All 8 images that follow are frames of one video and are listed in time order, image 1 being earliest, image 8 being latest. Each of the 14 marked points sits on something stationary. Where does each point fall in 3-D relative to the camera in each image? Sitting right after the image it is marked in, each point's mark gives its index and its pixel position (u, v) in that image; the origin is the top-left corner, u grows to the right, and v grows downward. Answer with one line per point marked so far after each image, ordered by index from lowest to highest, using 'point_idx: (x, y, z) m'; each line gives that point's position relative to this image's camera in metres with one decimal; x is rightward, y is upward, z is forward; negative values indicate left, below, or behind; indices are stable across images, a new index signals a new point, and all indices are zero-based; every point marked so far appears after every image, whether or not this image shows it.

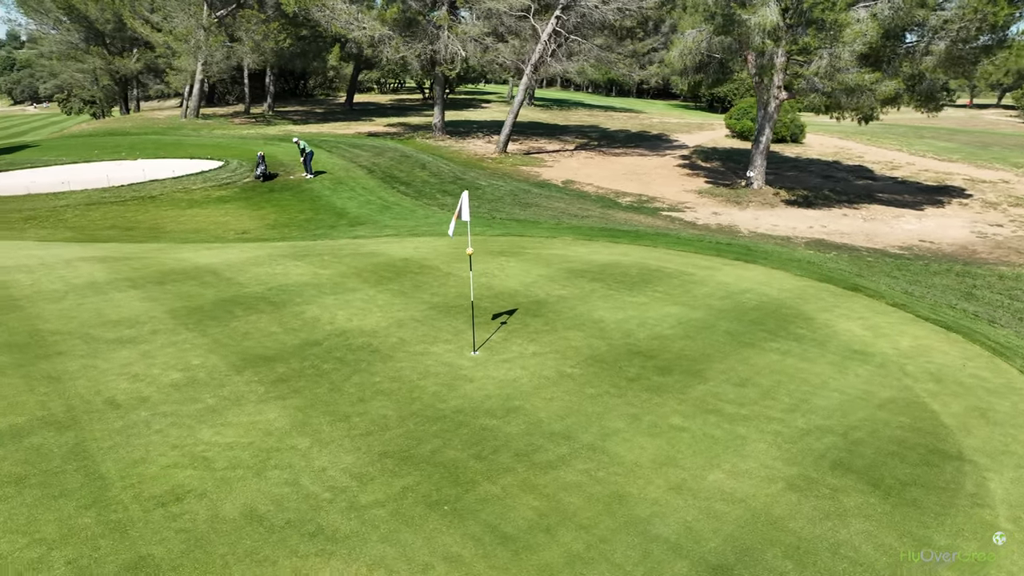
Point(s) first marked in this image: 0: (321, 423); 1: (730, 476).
0: (-1.9, -1.3, +7.0) m
1: (+1.8, -1.6, +6.0) m
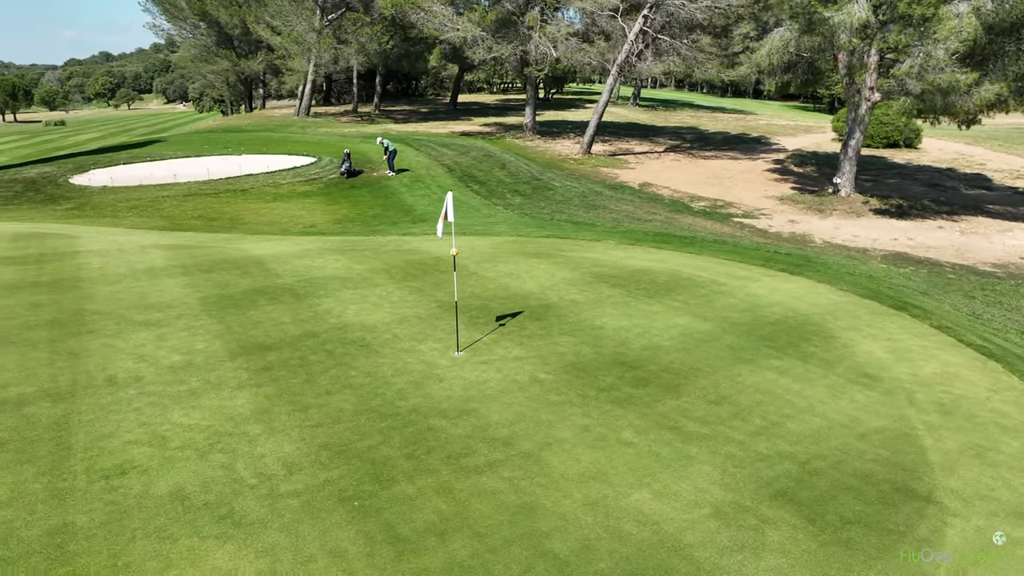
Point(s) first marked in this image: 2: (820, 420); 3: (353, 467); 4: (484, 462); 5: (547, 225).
0: (-2.4, -1.3, +7.3) m
1: (+1.1, -1.7, +5.8) m
2: (+3.1, -1.3, +7.2) m
3: (-1.4, -1.6, +6.2) m
4: (-0.3, -1.5, +6.3) m
5: (+0.9, +1.7, +19.5) m
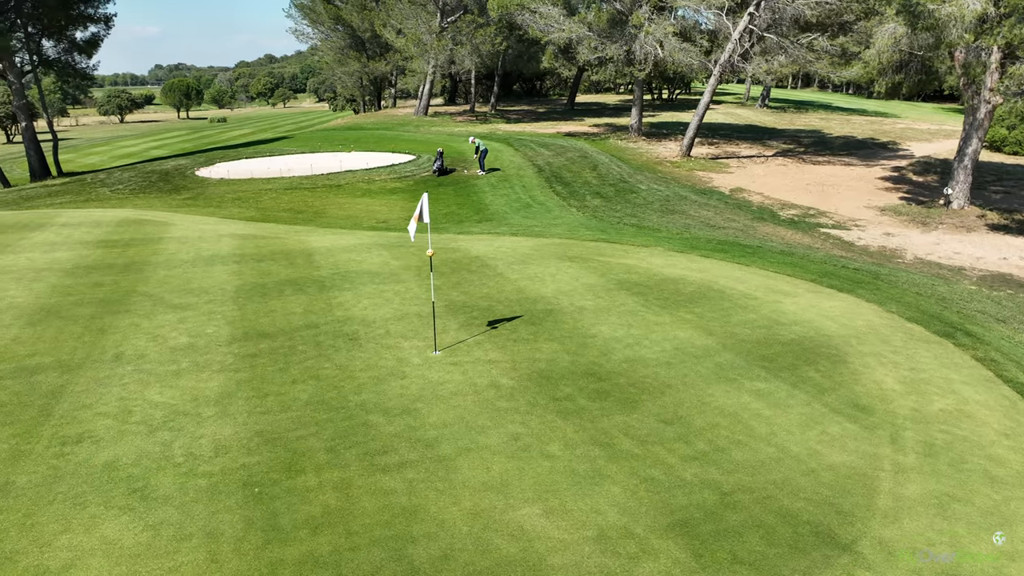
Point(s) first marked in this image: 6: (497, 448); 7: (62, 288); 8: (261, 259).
0: (-3.0, -1.2, +7.7) m
1: (+0.2, -1.8, +5.6) m
2: (+2.4, -1.5, +6.6) m
3: (-2.2, -1.5, +6.5) m
4: (-1.0, -1.6, +6.3) m
5: (+2.6, +1.6, +19.1) m
6: (-0.2, -1.5, +6.6) m
7: (-7.9, 0.0, +12.4) m
8: (-5.2, +0.6, +14.6) m
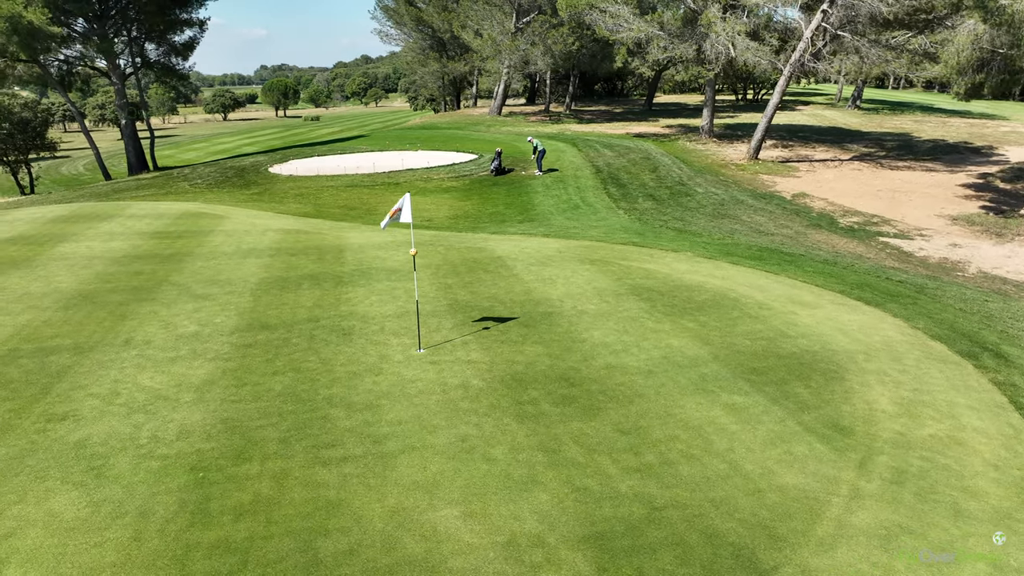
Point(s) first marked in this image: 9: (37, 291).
0: (-3.3, -1.1, +8.1) m
1: (-0.4, -1.8, +5.6) m
2: (+1.9, -1.6, +6.4) m
3: (-2.7, -1.5, +6.7) m
4: (-1.6, -1.5, +6.5) m
5: (+3.6, +1.5, +18.7) m
6: (-0.7, -1.5, +6.6) m
7: (-7.6, +0.2, +13.2) m
8: (-4.7, +0.7, +15.2) m
9: (-8.2, -0.1, +12.2) m
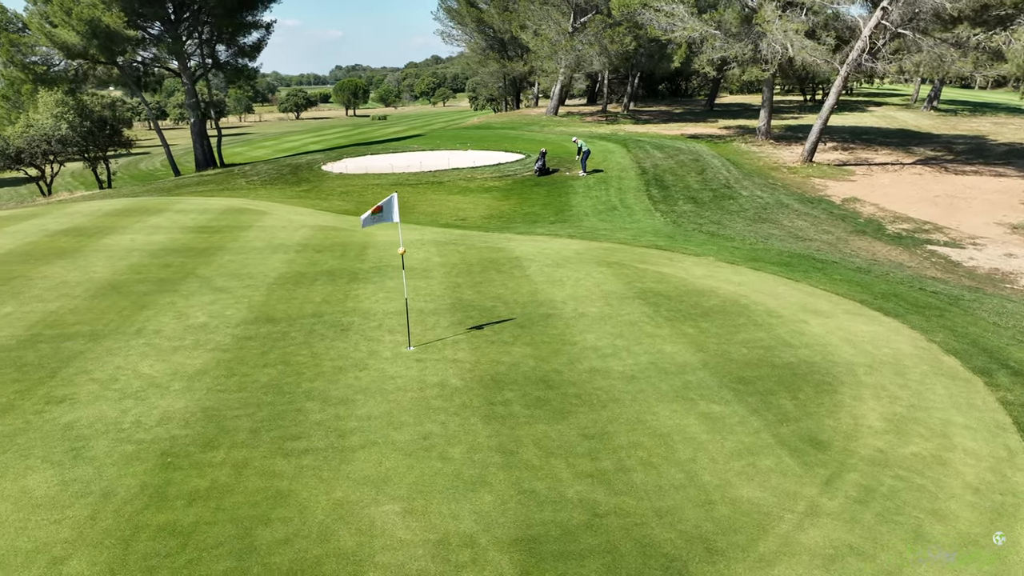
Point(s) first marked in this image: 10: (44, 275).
0: (-3.6, -1.0, +8.4) m
1: (-0.9, -1.8, +5.6) m
2: (+1.5, -1.7, +6.2) m
3: (-3.1, -1.4, +7.0) m
4: (-2.0, -1.5, +6.6) m
5: (+4.3, +1.4, +18.4) m
6: (-1.1, -1.5, +6.7) m
7: (-7.4, +0.4, +13.9) m
8: (-4.2, +0.8, +15.6) m
9: (-8.0, +0.1, +12.9) m
10: (-8.7, +0.2, +13.2) m
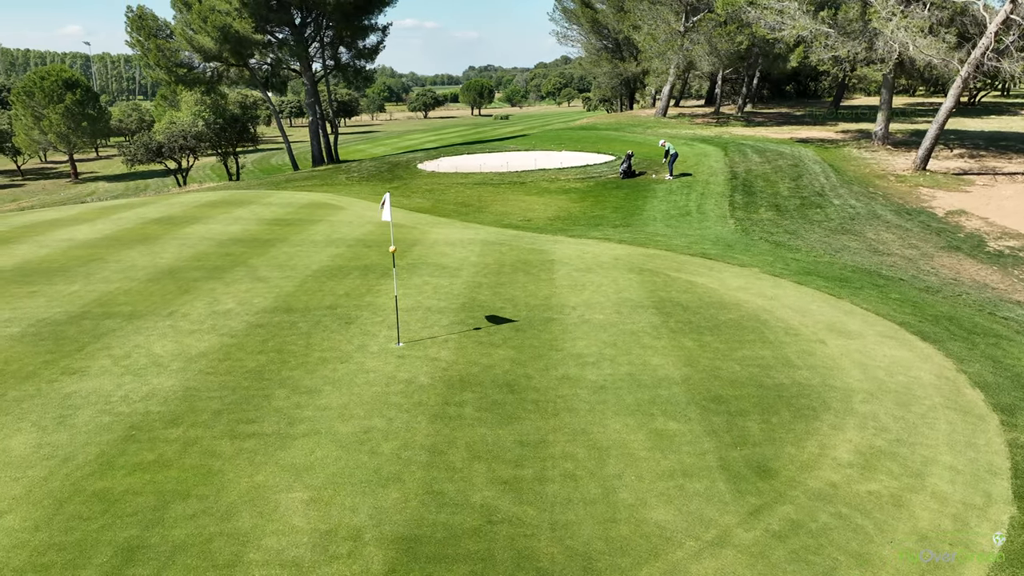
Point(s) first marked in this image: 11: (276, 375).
0: (-3.9, -0.9, +9.0) m
1: (-1.7, -1.8, +5.9) m
2: (+0.7, -1.7, +6.1) m
3: (-3.6, -1.3, +7.6) m
4: (-2.6, -1.4, +7.0) m
5: (+5.6, +1.1, +17.6) m
6: (-1.7, -1.5, +6.9) m
7: (-6.6, +0.7, +15.1) m
8: (-3.3, +1.0, +16.2) m
9: (-7.4, +0.5, +14.2) m
10: (-8.1, +0.6, +14.6) m
11: (-2.8, -1.0, +8.4) m
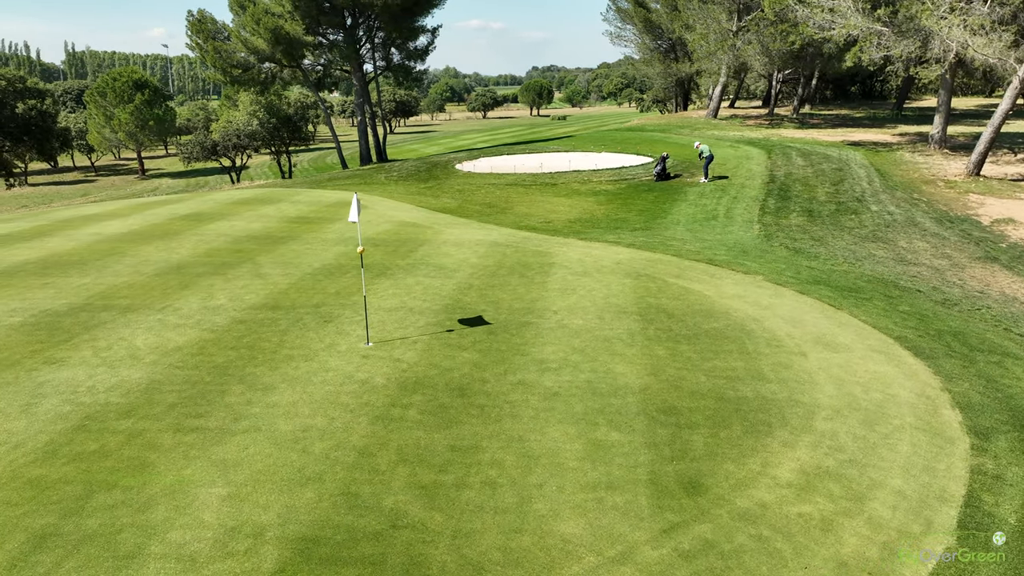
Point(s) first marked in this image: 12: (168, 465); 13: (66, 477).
0: (-4.3, -0.8, +9.3) m
1: (-2.4, -1.8, +6.0) m
2: (0.0, -1.8, +6.0) m
3: (-4.2, -1.2, +7.8) m
4: (-3.2, -1.4, +7.2) m
5: (+5.8, +0.9, +17.1) m
6: (-2.3, -1.5, +7.0) m
7: (-6.6, +0.8, +15.6) m
8: (-3.1, +1.0, +16.4) m
9: (-7.5, +0.6, +14.7) m
10: (-8.0, +0.7, +15.2) m
11: (-3.3, -1.0, +8.6) m
12: (-3.1, -1.6, +6.5) m
13: (-3.9, -1.7, +6.3) m
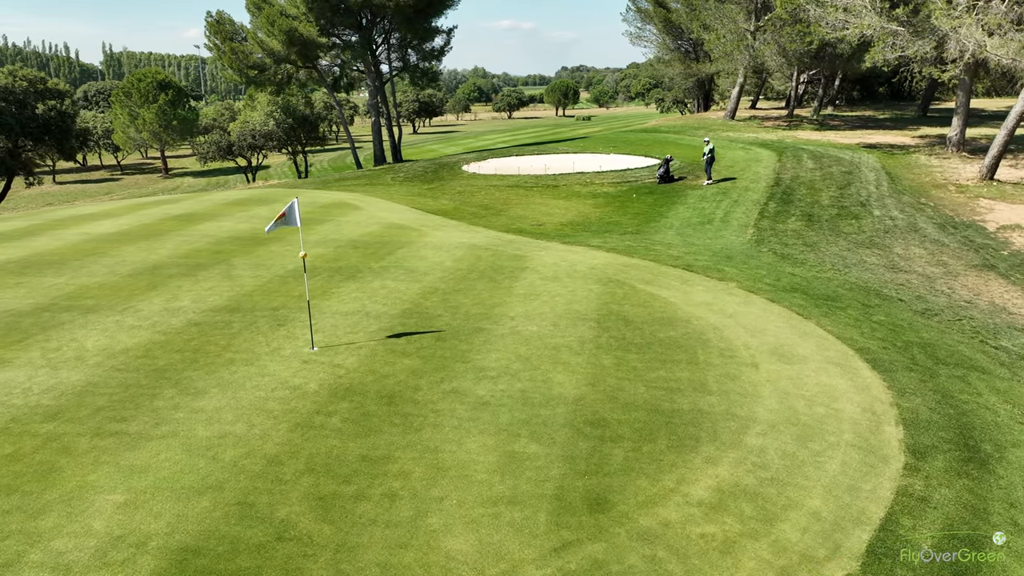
0: (-5.1, -0.9, +9.3) m
1: (-3.3, -1.8, +6.0) m
2: (-0.9, -1.9, +5.9) m
3: (-5.0, -1.3, +7.9) m
4: (-4.1, -1.4, +7.2) m
5: (+5.4, +0.8, +16.8) m
6: (-3.1, -1.5, +7.0) m
7: (-7.1, +0.8, +15.7) m
8: (-3.6, +0.9, +16.4) m
9: (-8.0, +0.6, +14.9) m
10: (-8.6, +0.7, +15.4) m
11: (-4.1, -1.1, +8.6) m
12: (-4.0, -1.7, +6.5) m
13: (-4.8, -1.7, +6.3) m
